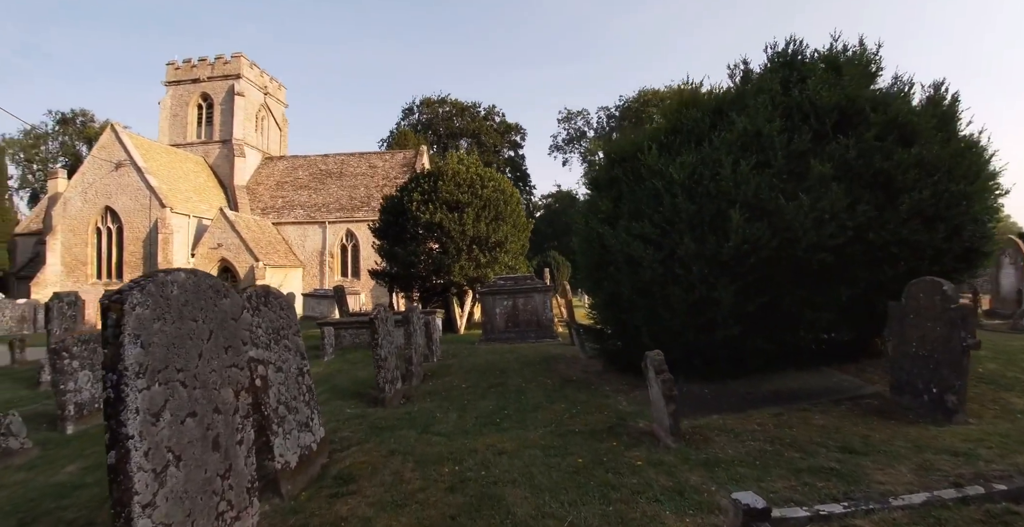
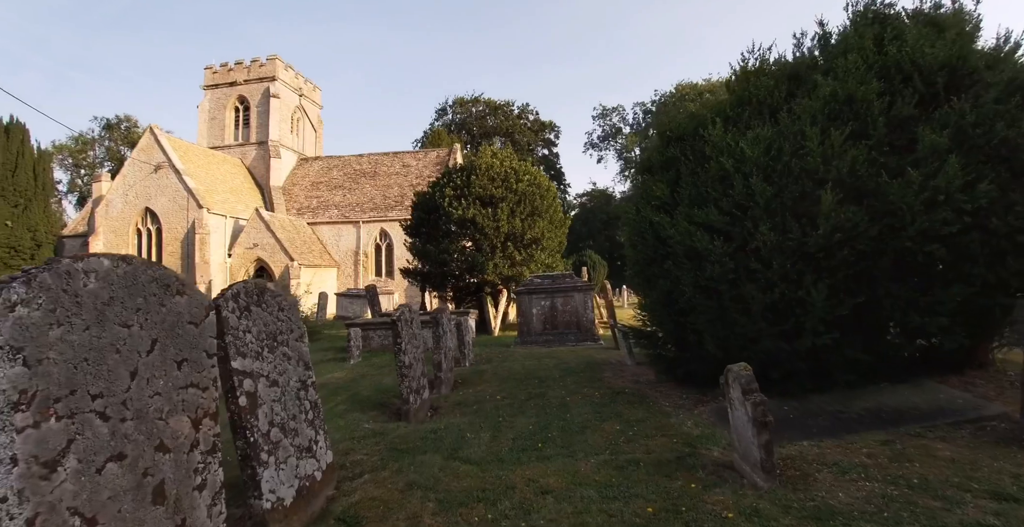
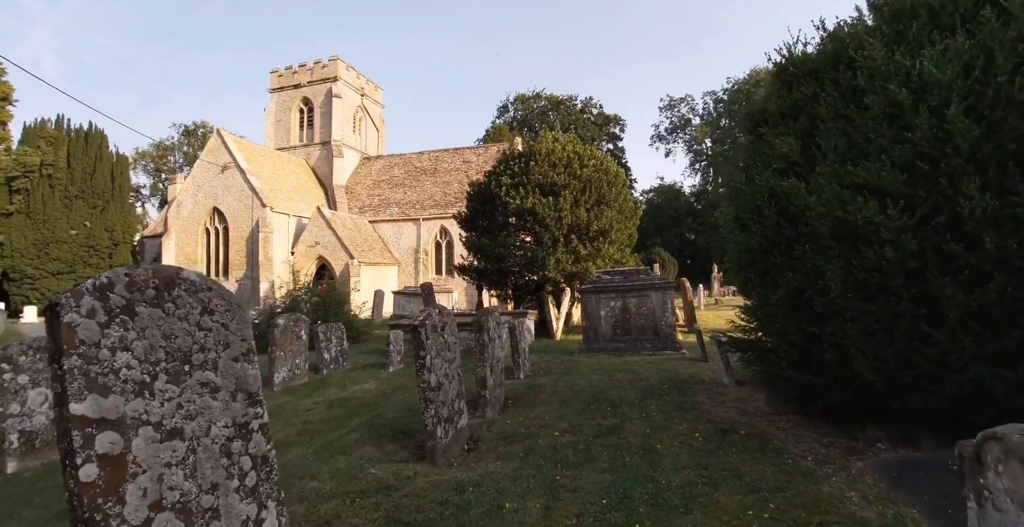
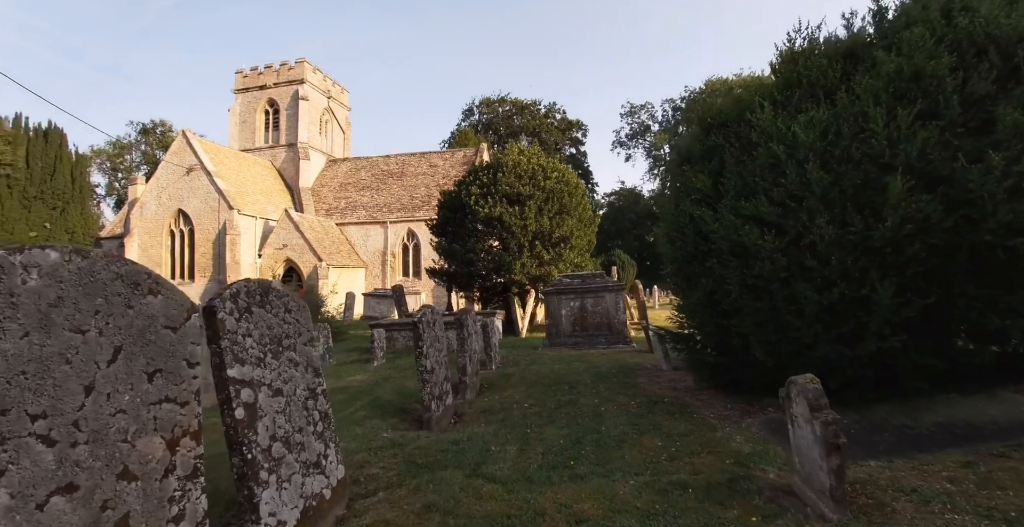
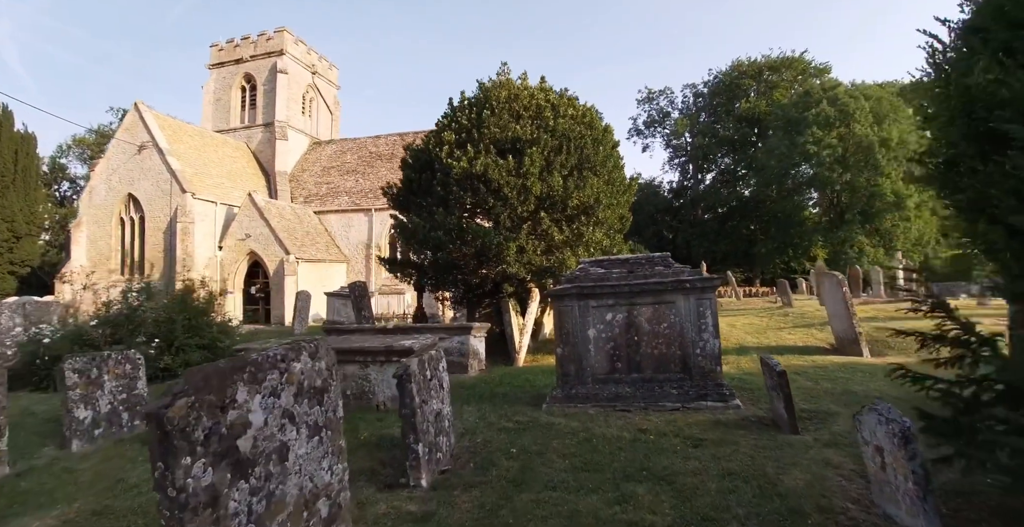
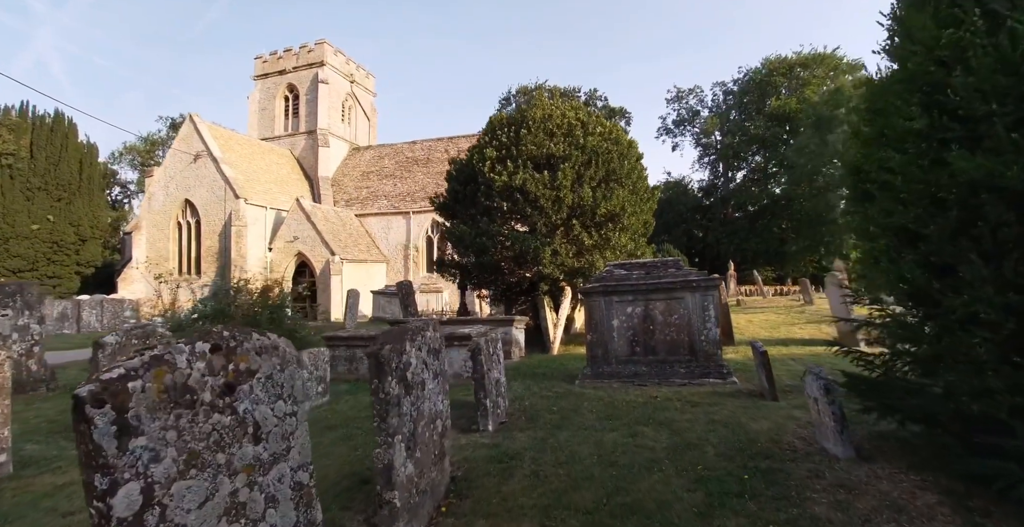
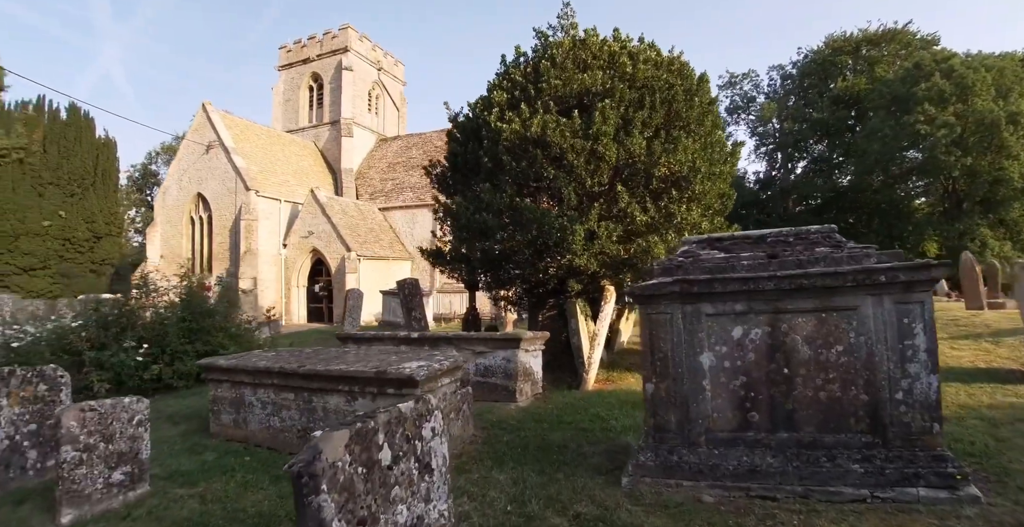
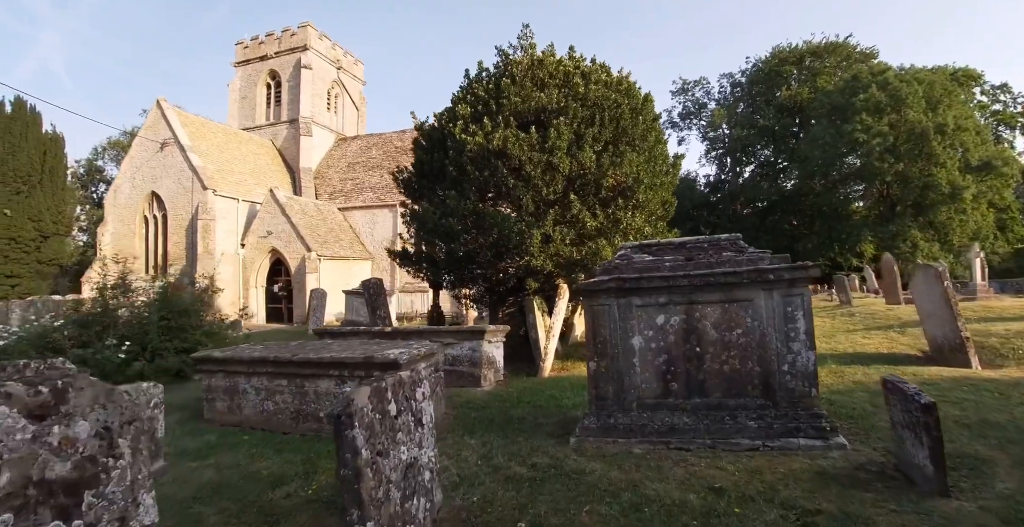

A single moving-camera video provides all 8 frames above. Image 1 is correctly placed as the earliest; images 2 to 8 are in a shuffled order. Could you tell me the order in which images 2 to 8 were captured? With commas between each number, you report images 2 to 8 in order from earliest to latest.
2, 4, 3, 6, 5, 8, 7
